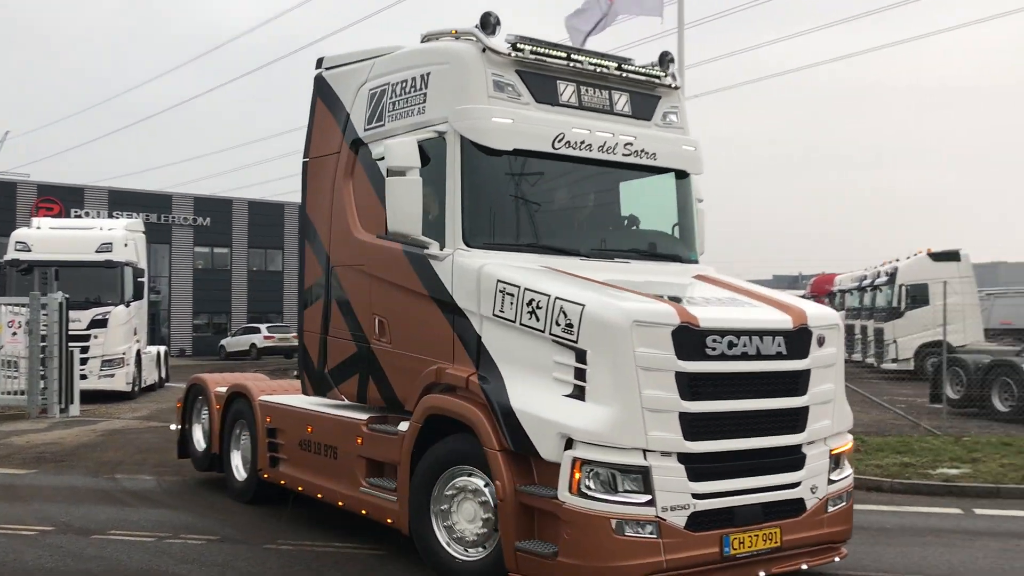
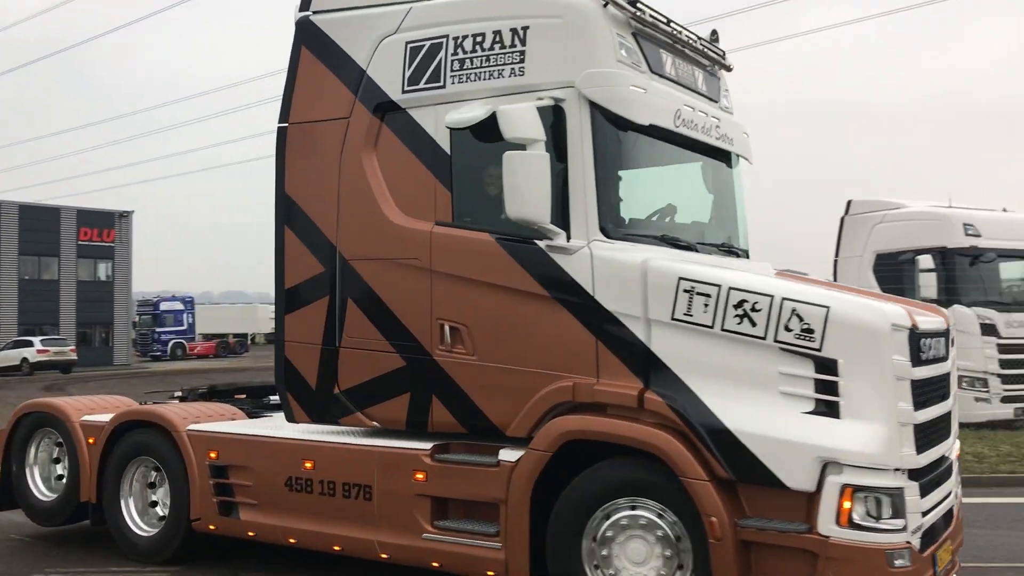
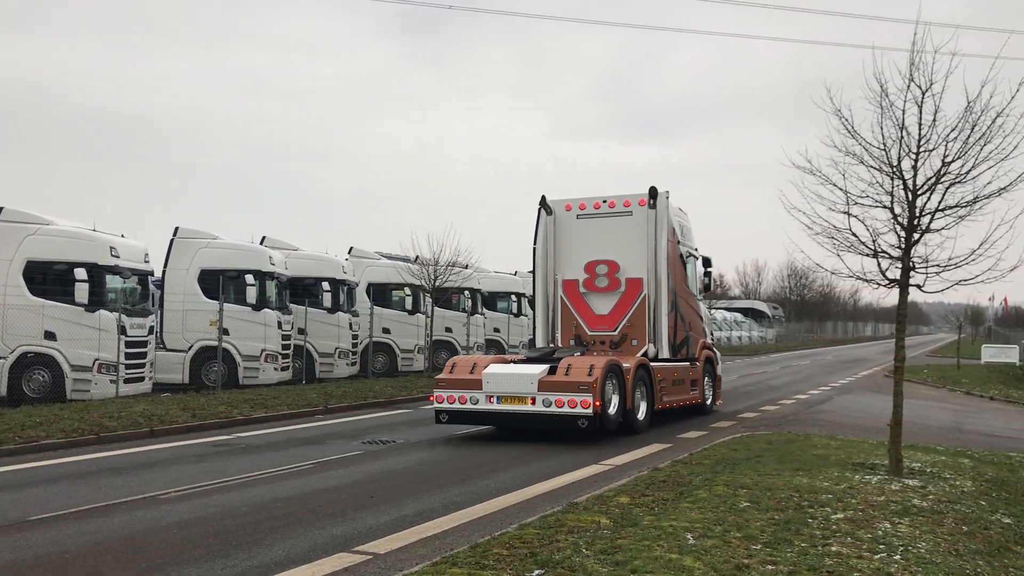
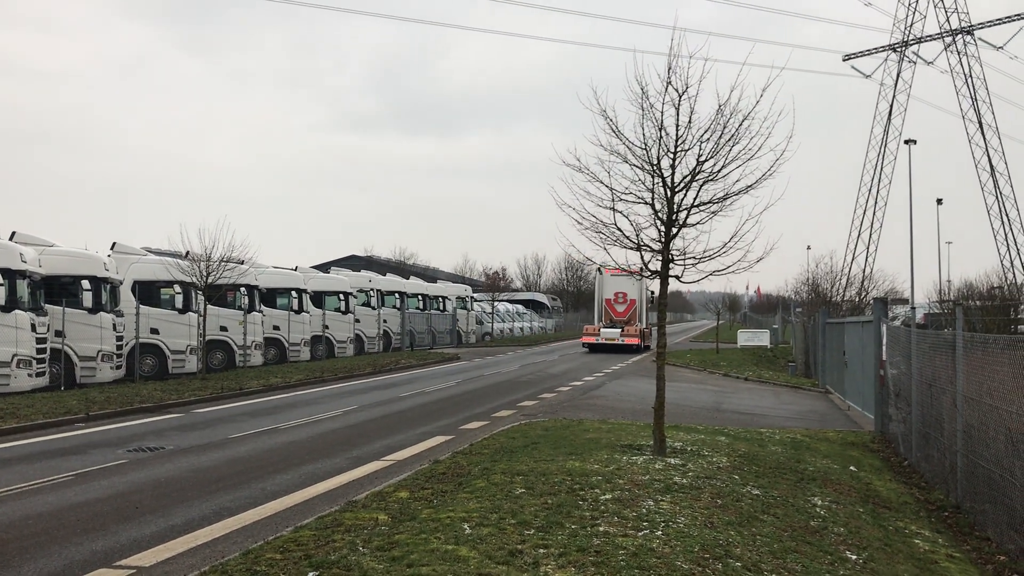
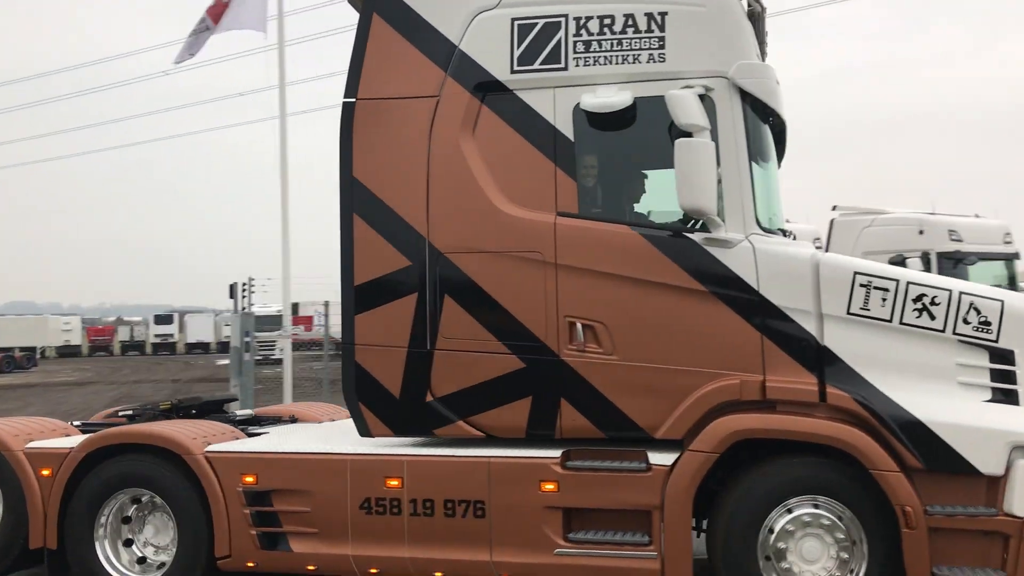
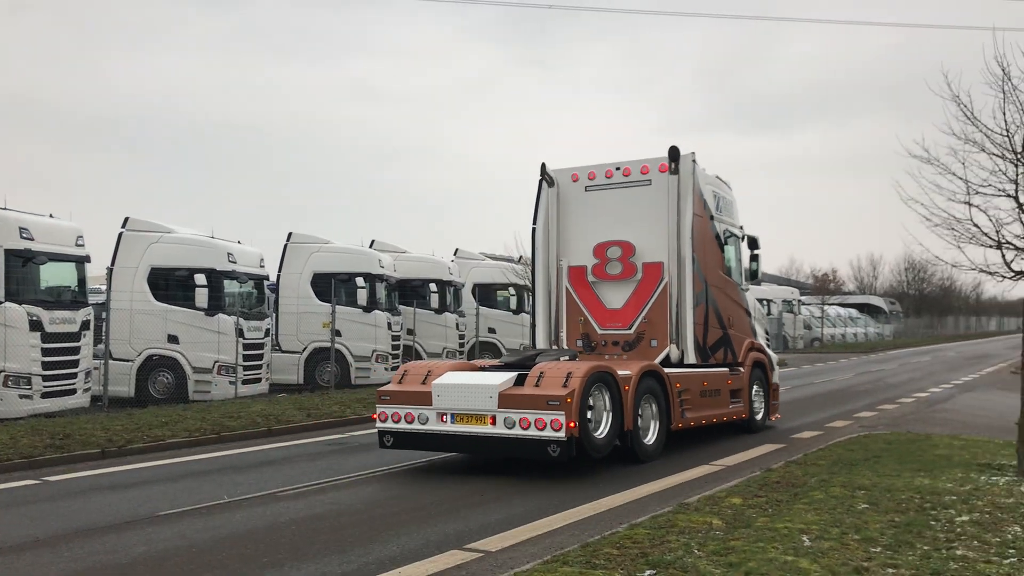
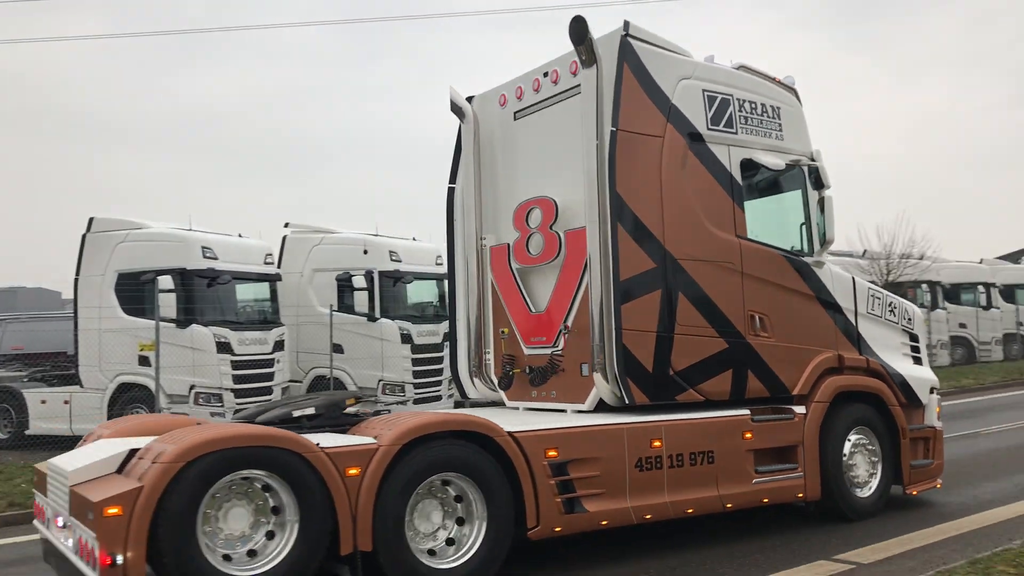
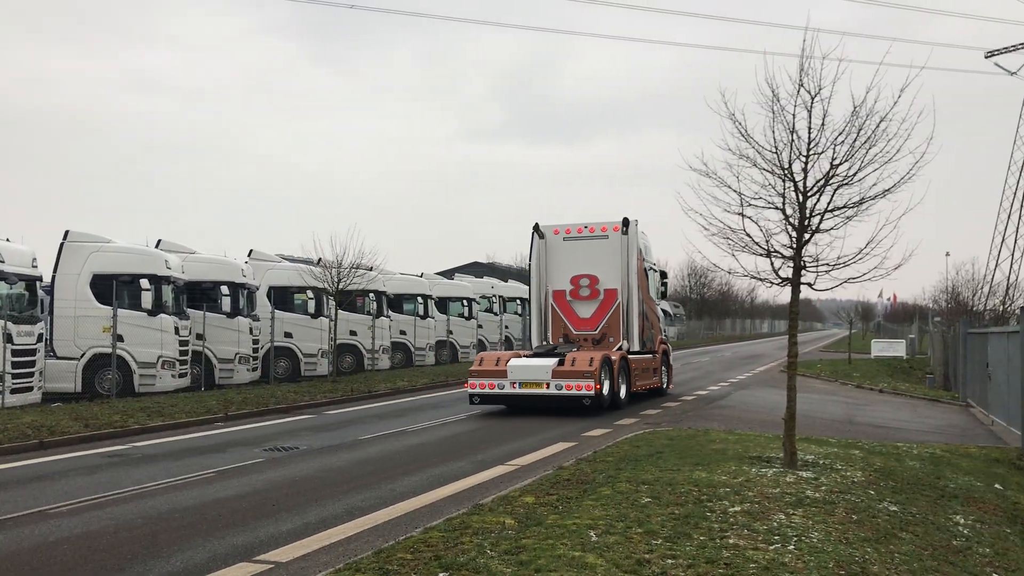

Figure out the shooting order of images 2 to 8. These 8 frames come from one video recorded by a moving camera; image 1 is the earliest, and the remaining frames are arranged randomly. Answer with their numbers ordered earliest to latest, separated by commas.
2, 5, 7, 6, 3, 8, 4
